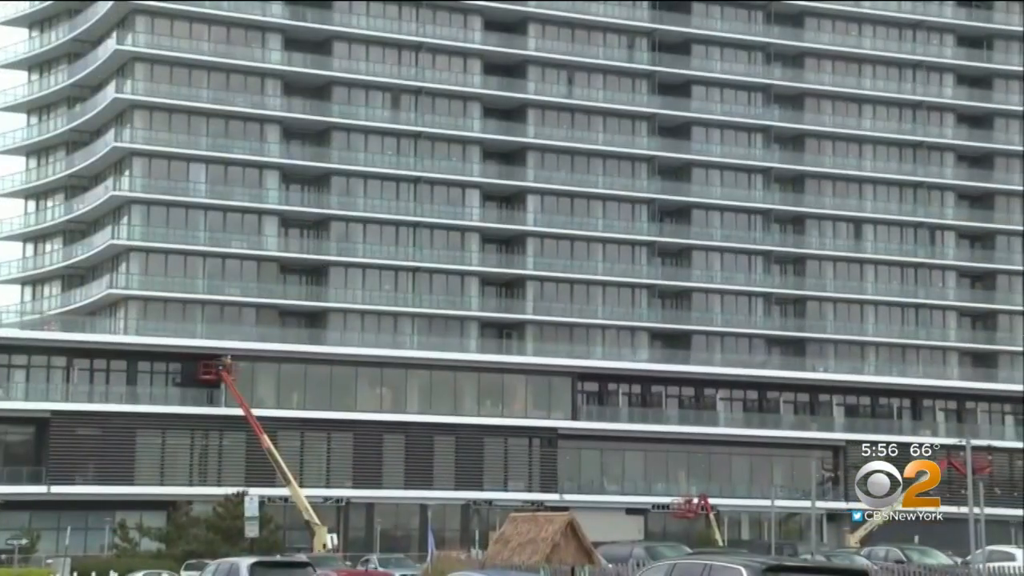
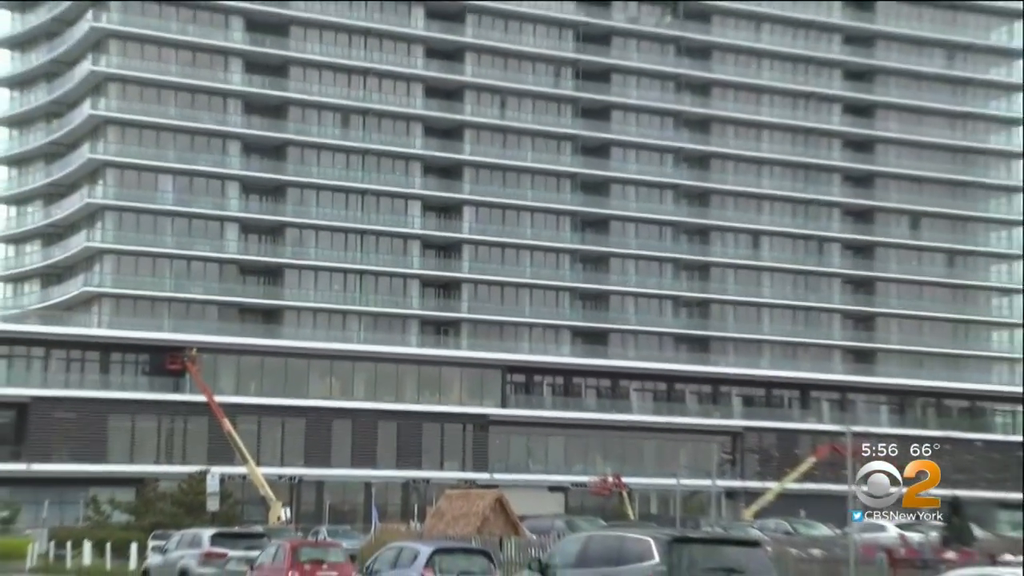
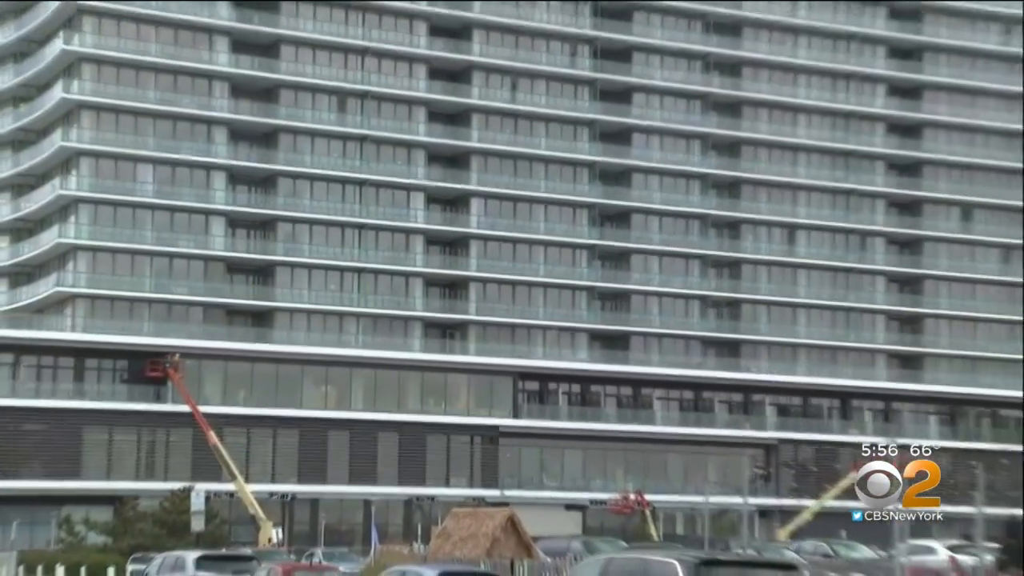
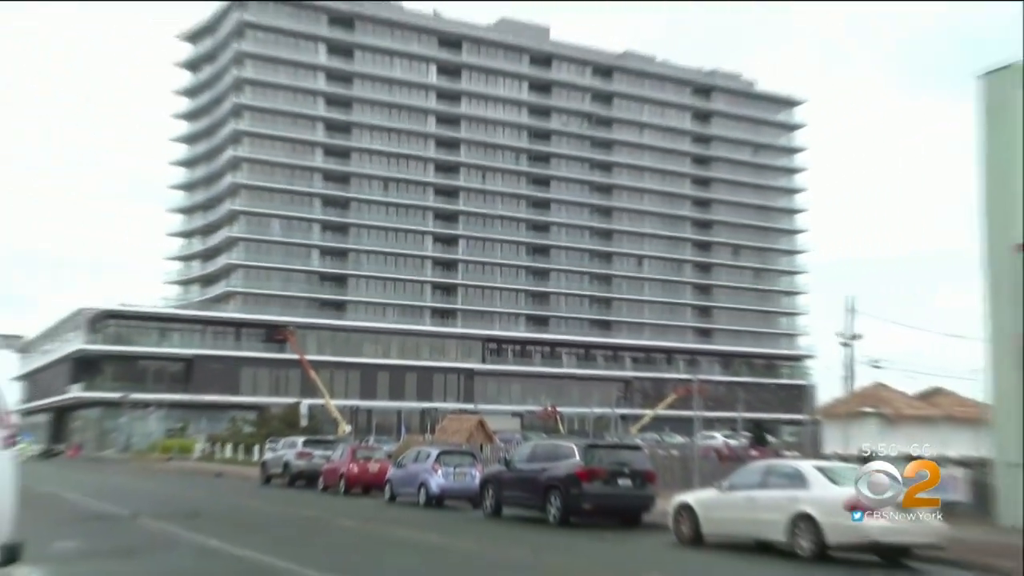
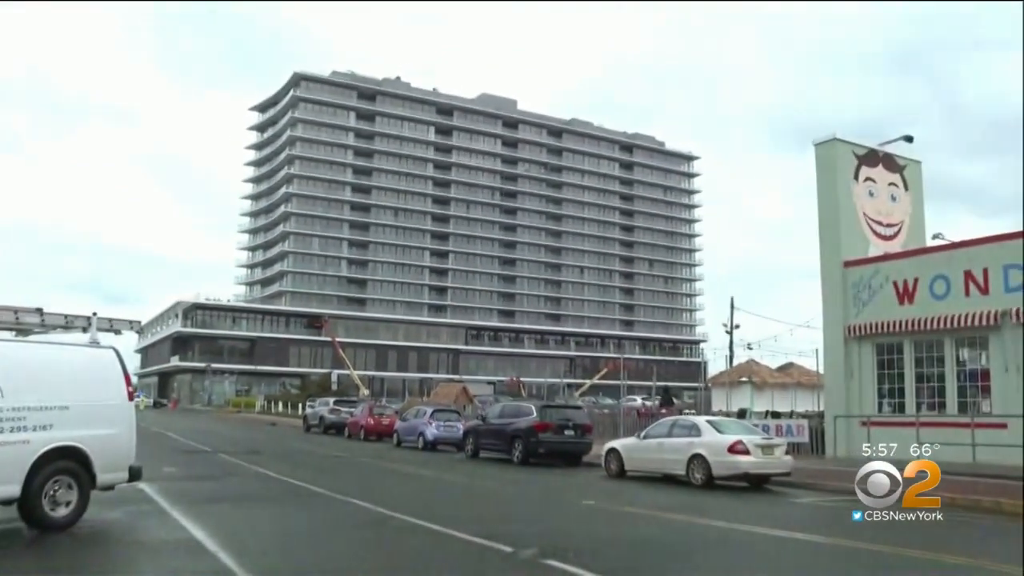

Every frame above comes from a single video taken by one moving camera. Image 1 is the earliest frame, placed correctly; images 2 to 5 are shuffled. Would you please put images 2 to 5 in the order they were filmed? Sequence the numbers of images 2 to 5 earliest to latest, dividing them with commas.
3, 2, 4, 5
